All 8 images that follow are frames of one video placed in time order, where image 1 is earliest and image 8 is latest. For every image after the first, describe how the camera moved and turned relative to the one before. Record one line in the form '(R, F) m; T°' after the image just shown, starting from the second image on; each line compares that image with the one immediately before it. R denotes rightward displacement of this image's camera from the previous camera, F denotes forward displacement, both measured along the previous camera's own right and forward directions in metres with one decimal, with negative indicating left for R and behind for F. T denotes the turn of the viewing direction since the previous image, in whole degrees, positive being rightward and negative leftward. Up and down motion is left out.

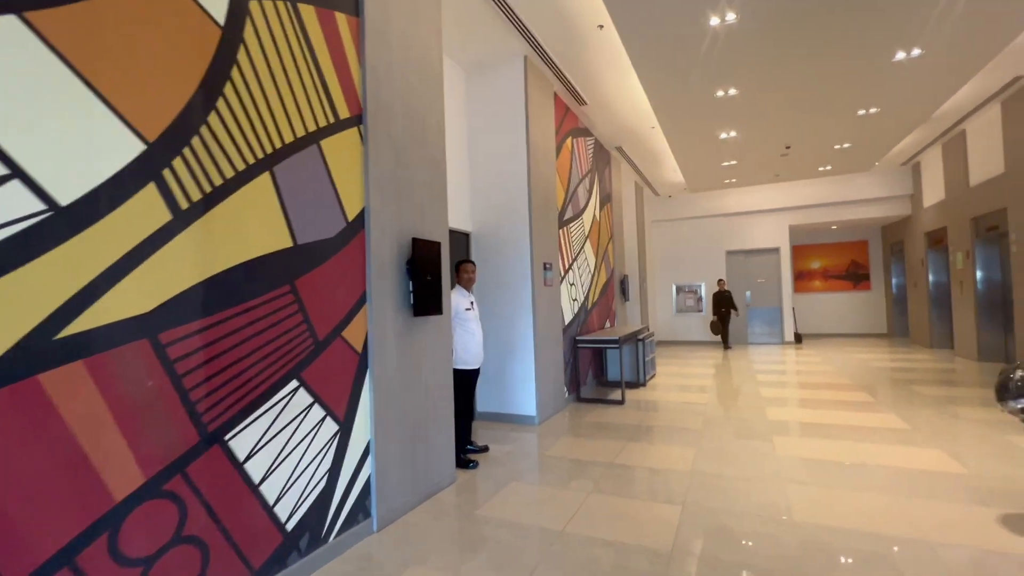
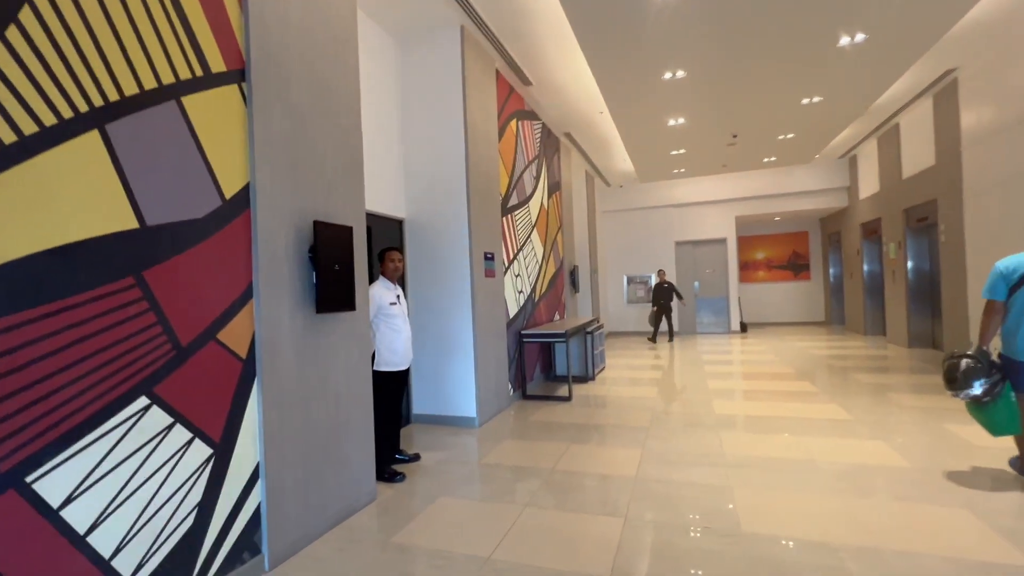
(+0.2, +0.4) m; +5°
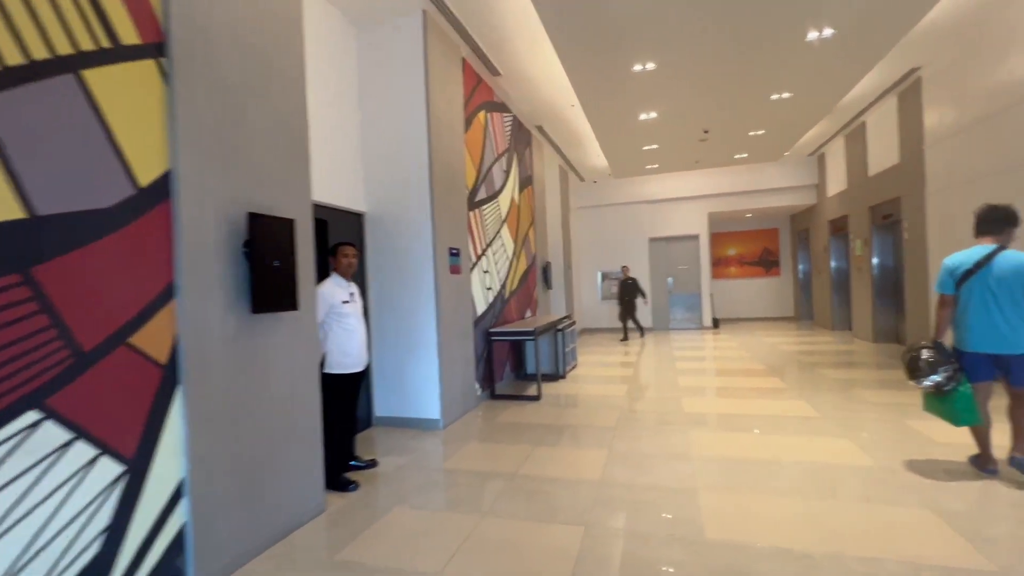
(+0.1, +0.2) m; +3°
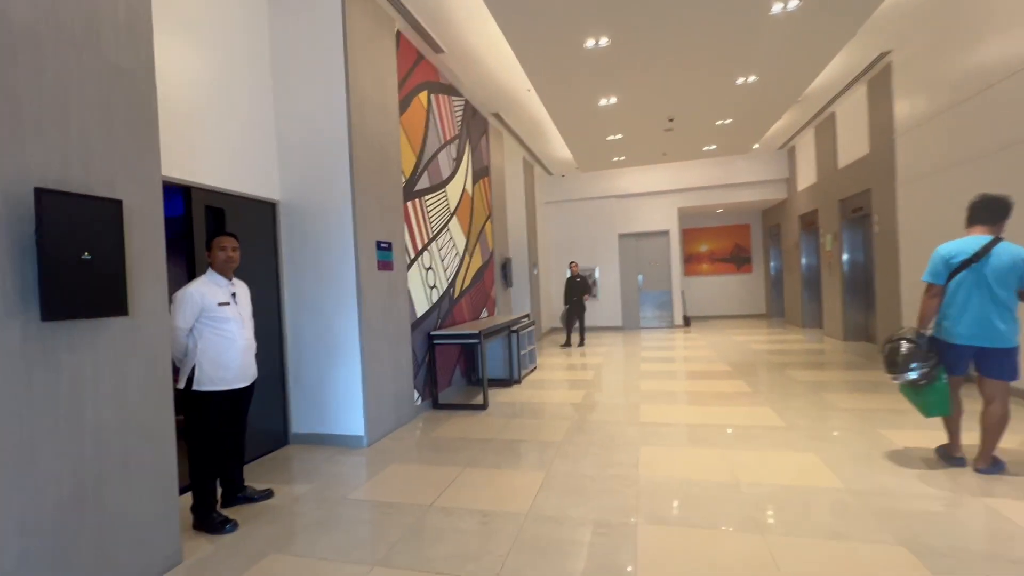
(+0.4, +0.5) m; +2°
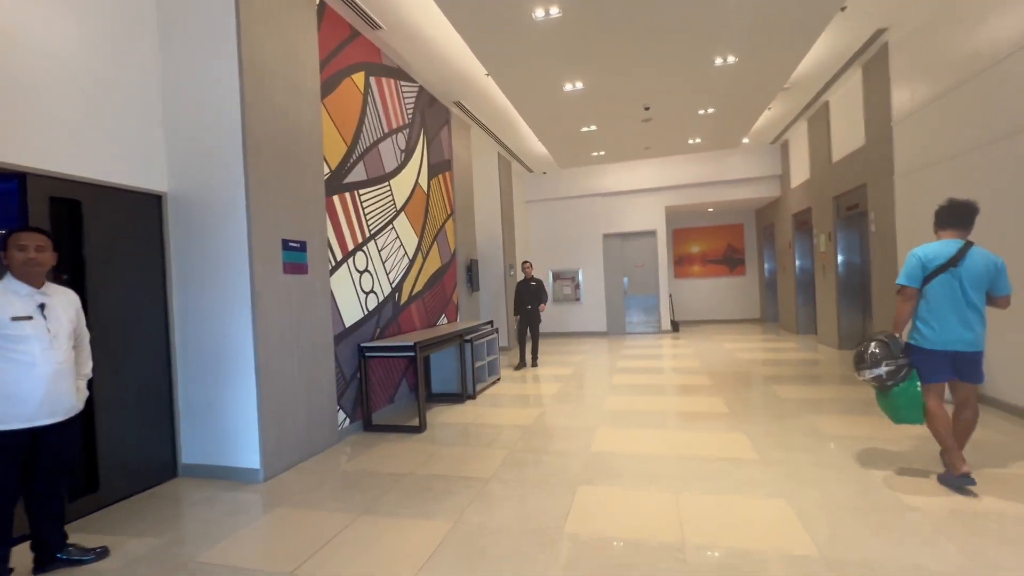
(+0.6, +0.6) m; 0°
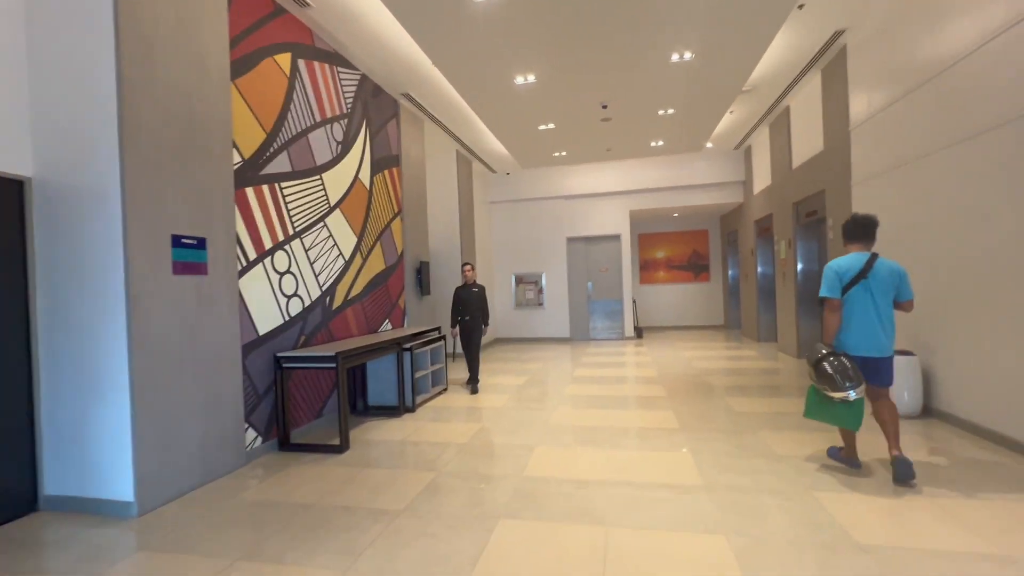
(+0.3, +0.4) m; +3°
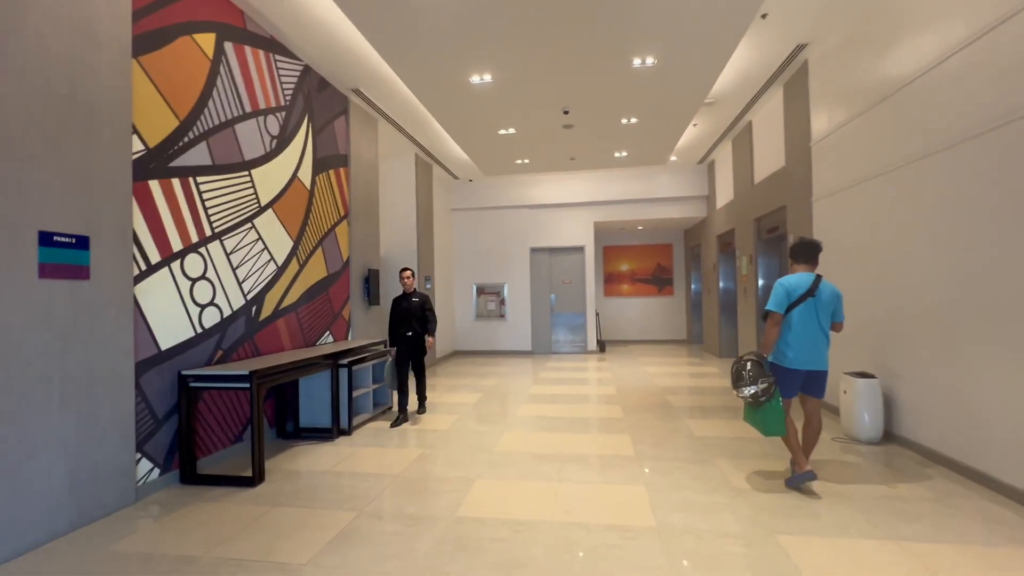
(+0.2, +0.3) m; +4°
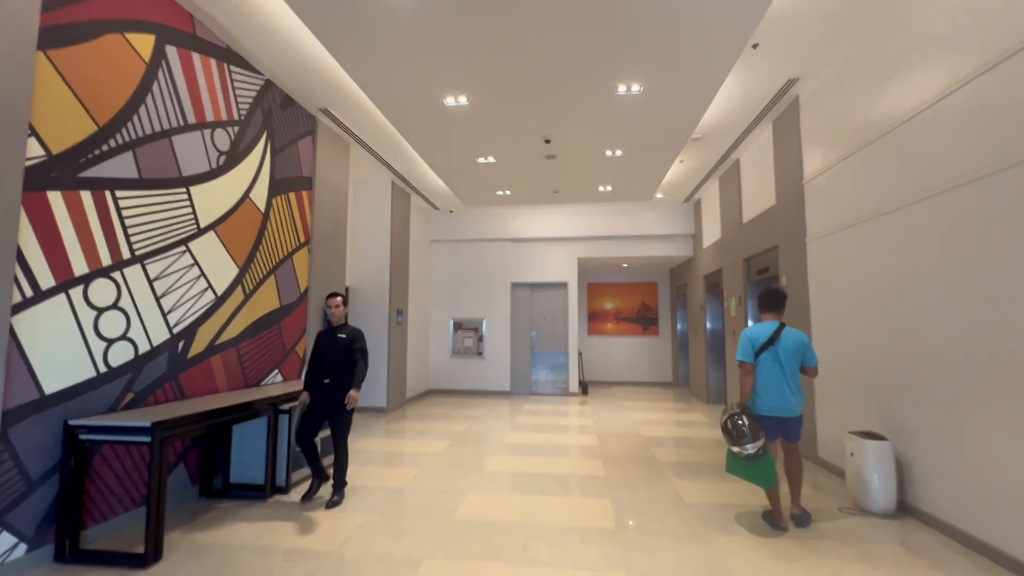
(+0.1, +0.5) m; +2°
